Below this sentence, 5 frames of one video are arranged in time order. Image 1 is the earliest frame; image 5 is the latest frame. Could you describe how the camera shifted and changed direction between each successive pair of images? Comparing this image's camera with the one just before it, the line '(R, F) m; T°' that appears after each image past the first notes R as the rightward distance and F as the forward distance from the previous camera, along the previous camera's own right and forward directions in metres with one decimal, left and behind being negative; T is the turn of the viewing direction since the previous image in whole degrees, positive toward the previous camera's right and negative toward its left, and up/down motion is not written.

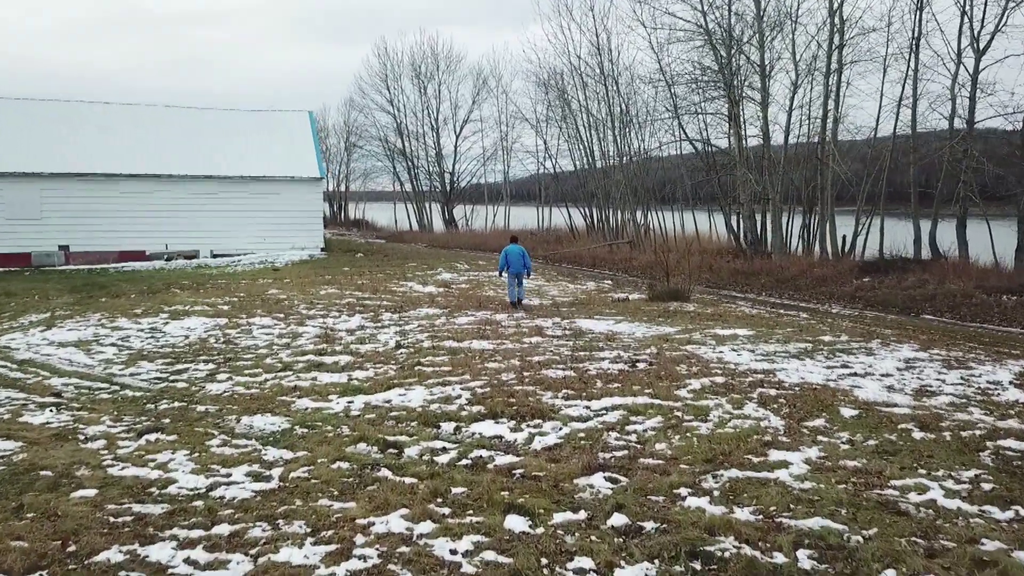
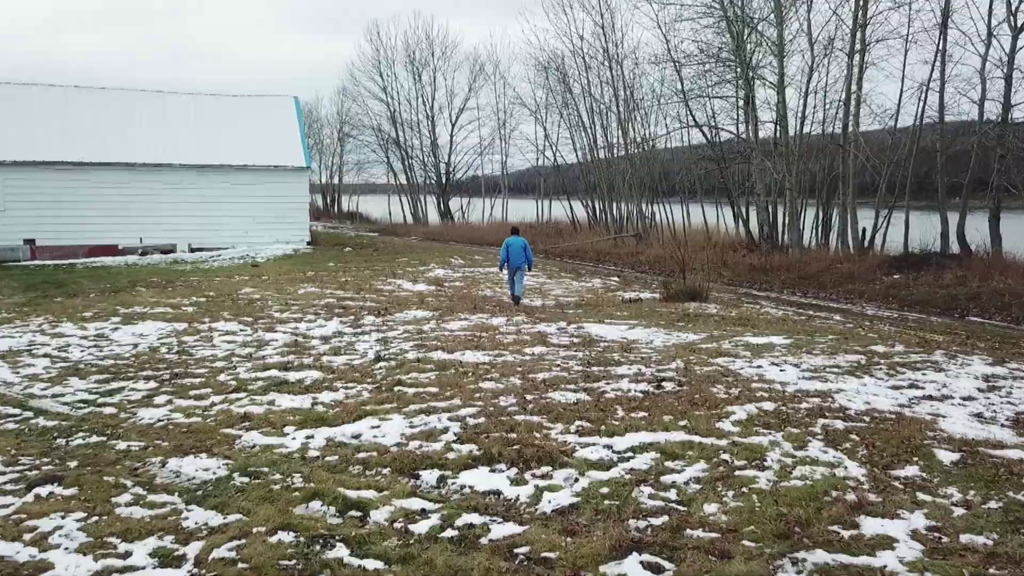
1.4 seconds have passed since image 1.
(0.0, +1.5) m; 0°
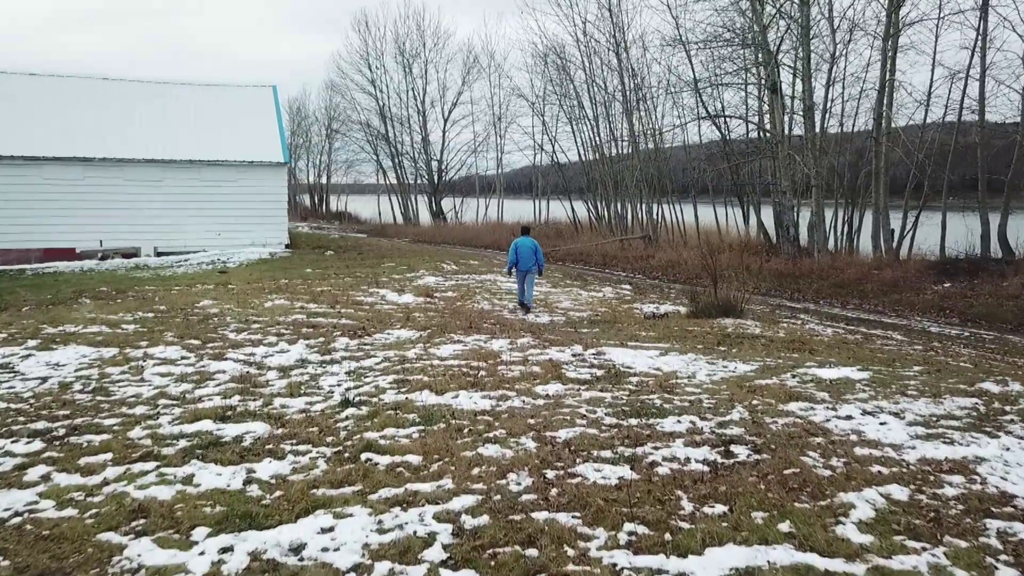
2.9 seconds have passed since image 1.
(-0.1, +2.0) m; 0°
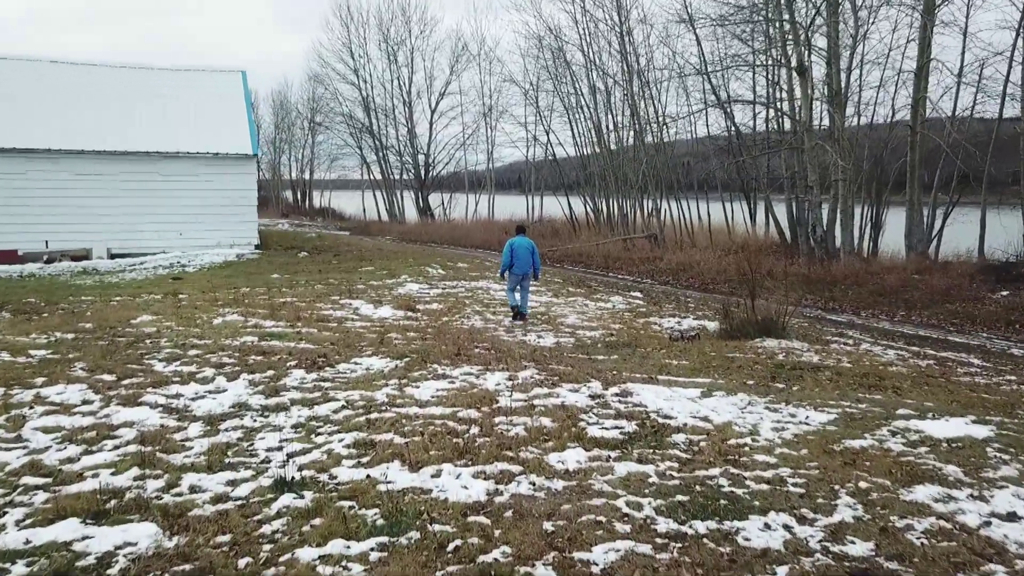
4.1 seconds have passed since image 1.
(-0.1, +1.9) m; +1°
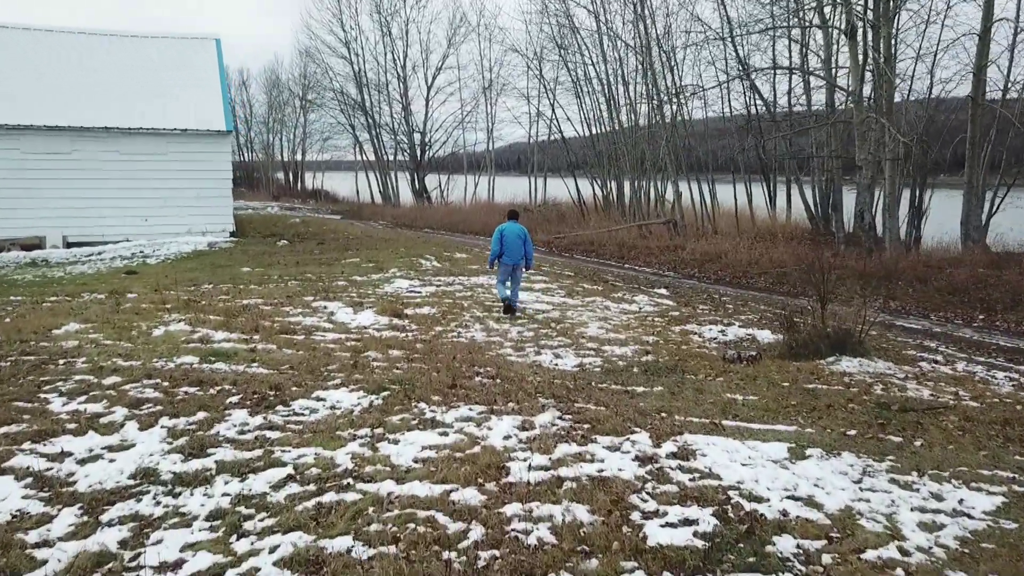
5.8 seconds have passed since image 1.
(-0.1, +1.9) m; 0°
